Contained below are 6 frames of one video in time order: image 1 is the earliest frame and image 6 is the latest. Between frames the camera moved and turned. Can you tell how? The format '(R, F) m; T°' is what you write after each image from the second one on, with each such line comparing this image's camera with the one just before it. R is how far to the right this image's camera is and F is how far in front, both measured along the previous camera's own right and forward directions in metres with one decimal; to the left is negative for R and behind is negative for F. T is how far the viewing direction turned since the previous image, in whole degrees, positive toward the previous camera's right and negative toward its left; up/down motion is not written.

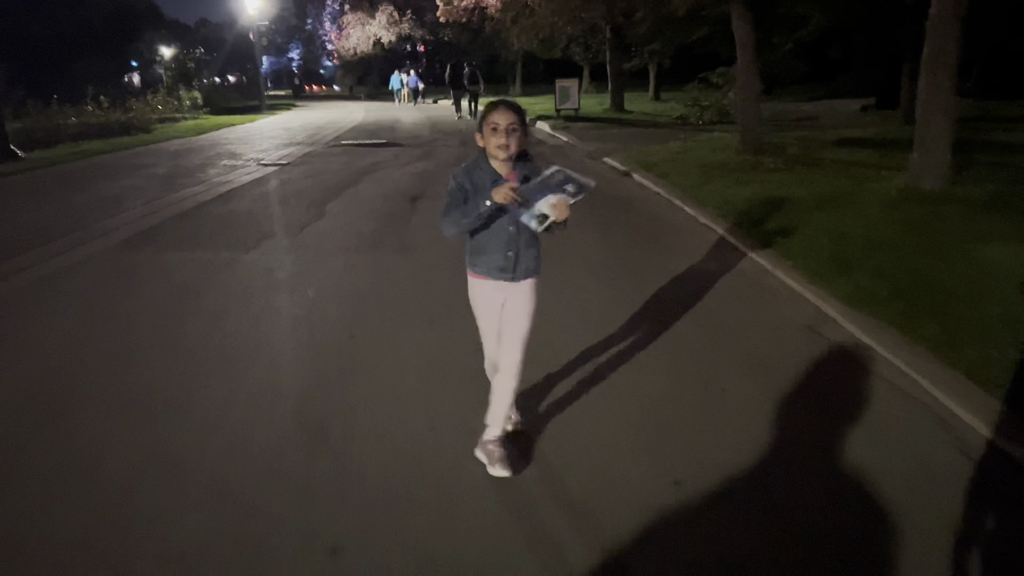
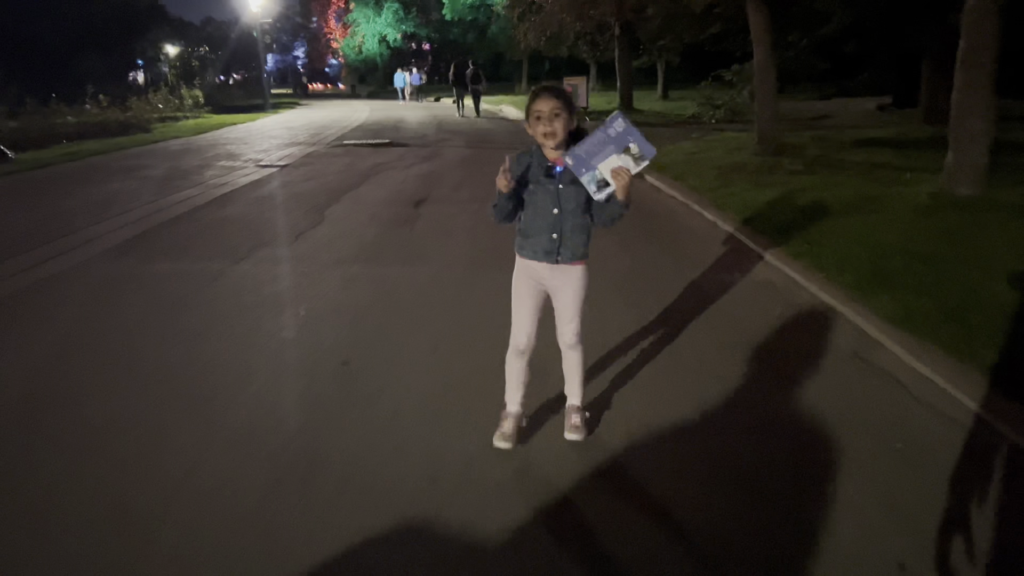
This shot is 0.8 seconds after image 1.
(0.0, +0.6) m; 0°
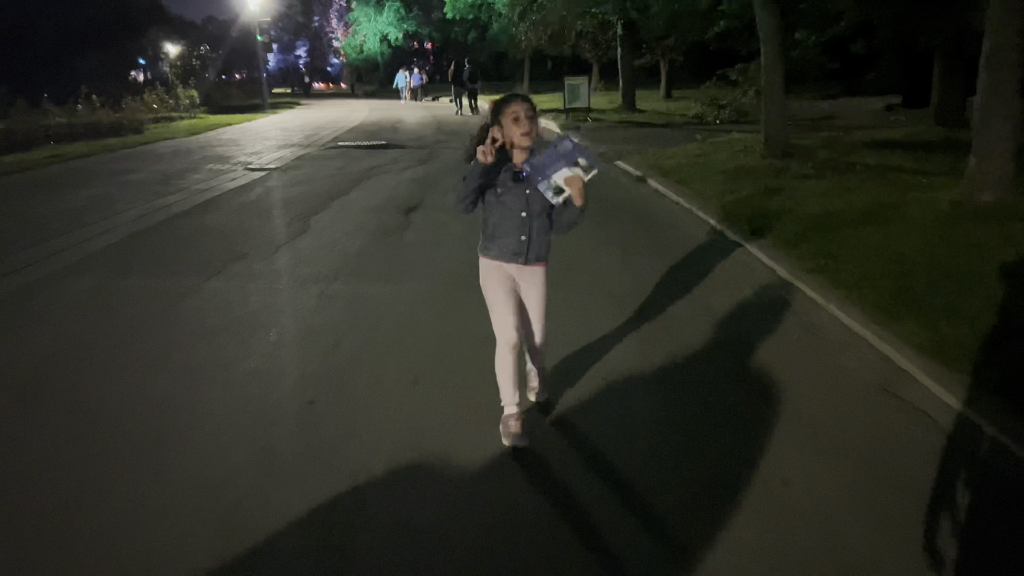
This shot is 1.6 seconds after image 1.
(+0.1, +0.6) m; 0°
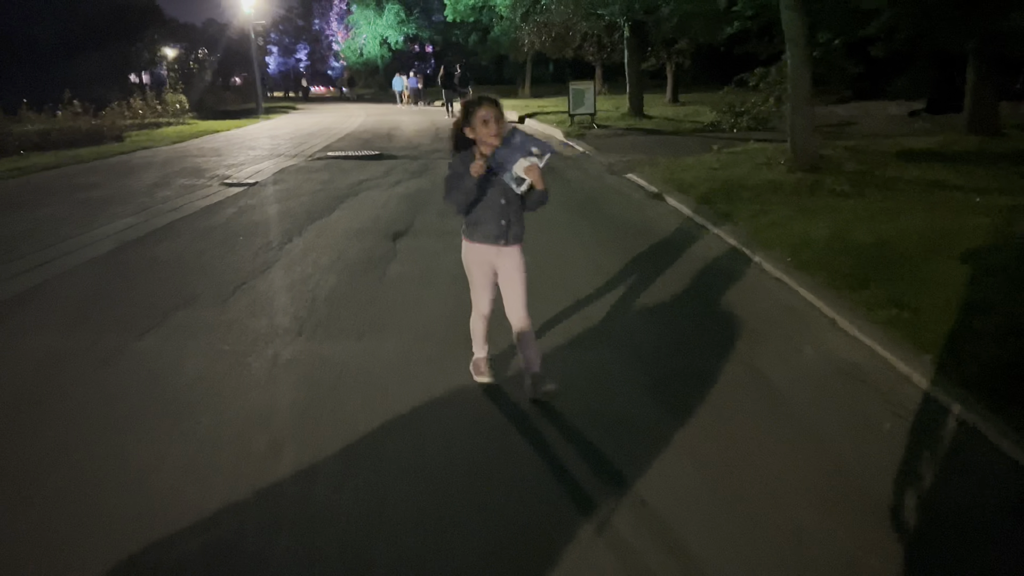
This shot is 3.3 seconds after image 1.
(0.0, +1.3) m; 0°
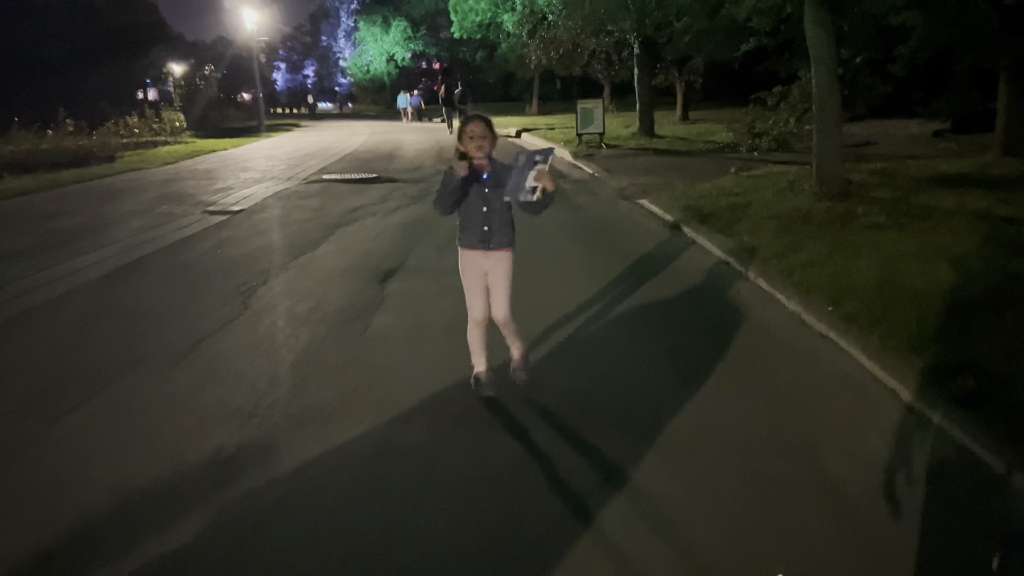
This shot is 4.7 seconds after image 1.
(0.0, +1.0) m; 0°
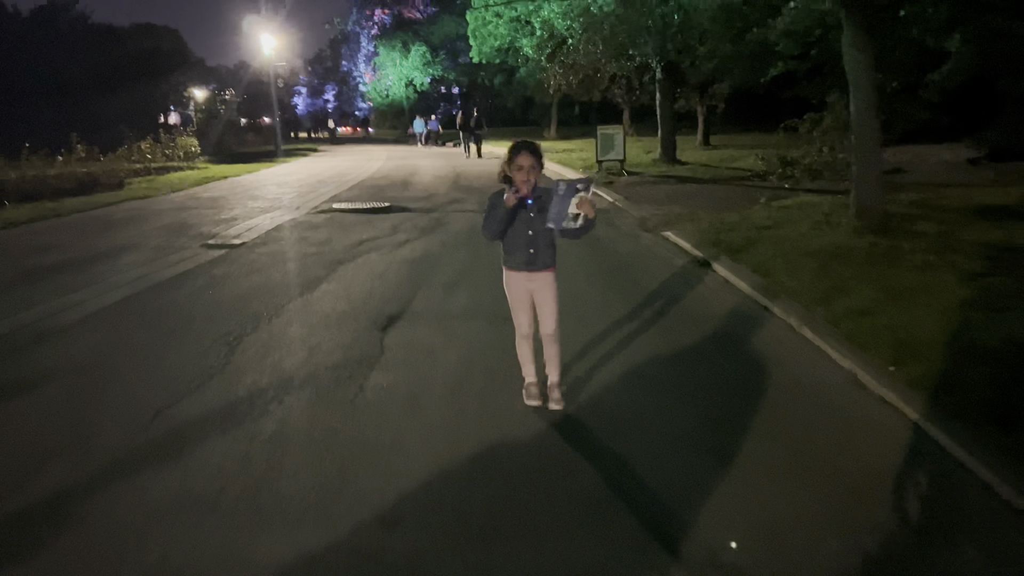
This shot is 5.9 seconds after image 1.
(0.0, +0.8) m; -1°
